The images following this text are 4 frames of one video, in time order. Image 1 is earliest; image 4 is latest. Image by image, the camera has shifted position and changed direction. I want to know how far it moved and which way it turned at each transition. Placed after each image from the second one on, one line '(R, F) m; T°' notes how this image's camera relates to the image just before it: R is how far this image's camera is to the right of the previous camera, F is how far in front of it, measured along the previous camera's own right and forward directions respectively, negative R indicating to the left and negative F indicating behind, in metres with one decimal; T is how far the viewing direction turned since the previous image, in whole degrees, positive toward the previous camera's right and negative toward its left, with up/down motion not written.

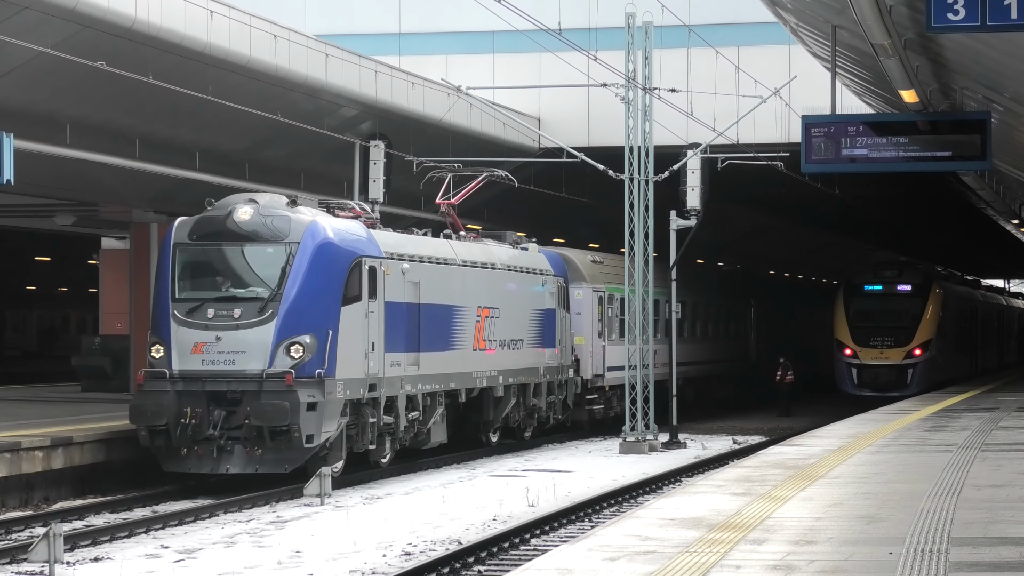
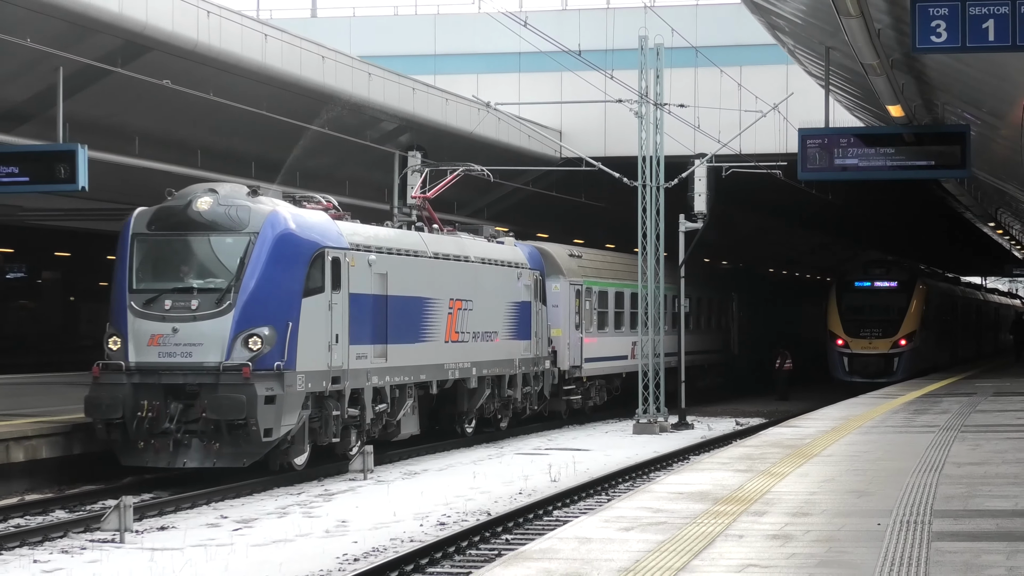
(-0.2, -1.4) m; -1°
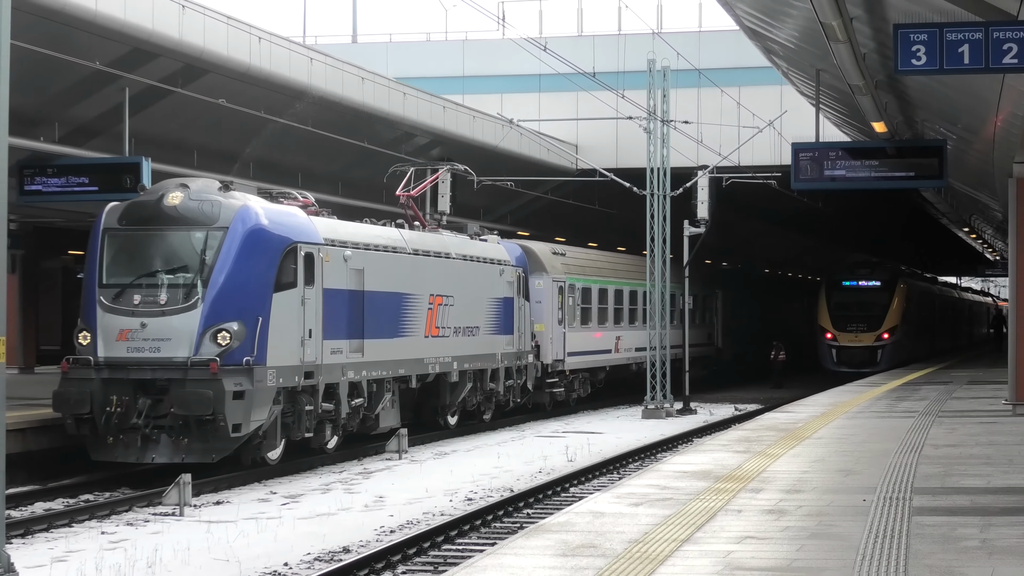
(-0.2, -1.5) m; 0°
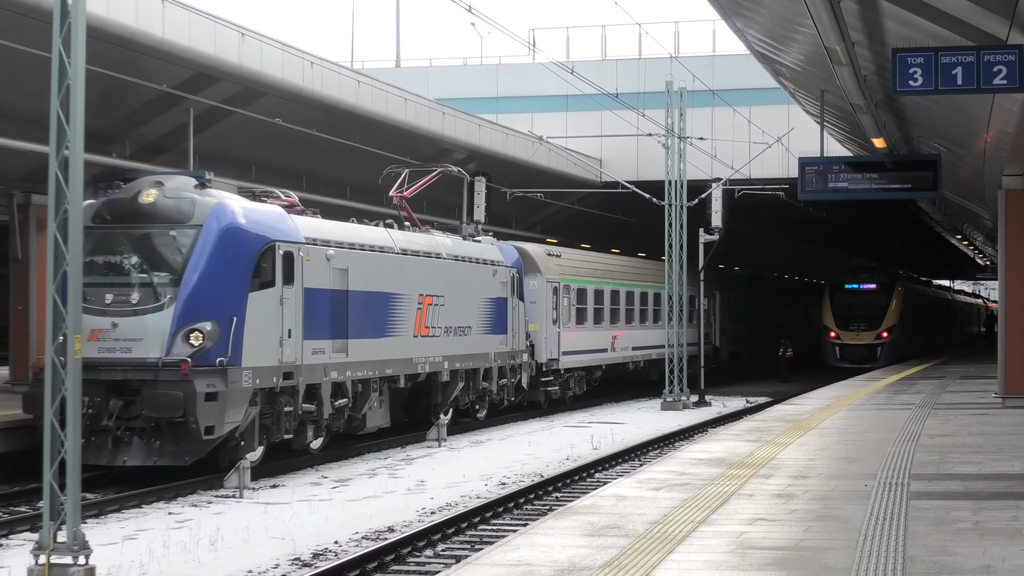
(-0.2, -1.5) m; -1°
